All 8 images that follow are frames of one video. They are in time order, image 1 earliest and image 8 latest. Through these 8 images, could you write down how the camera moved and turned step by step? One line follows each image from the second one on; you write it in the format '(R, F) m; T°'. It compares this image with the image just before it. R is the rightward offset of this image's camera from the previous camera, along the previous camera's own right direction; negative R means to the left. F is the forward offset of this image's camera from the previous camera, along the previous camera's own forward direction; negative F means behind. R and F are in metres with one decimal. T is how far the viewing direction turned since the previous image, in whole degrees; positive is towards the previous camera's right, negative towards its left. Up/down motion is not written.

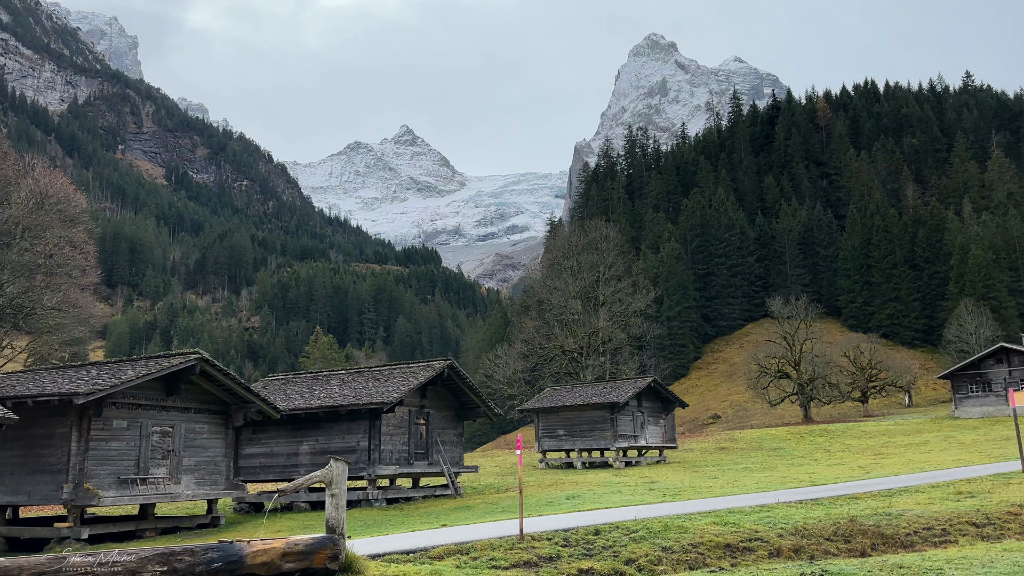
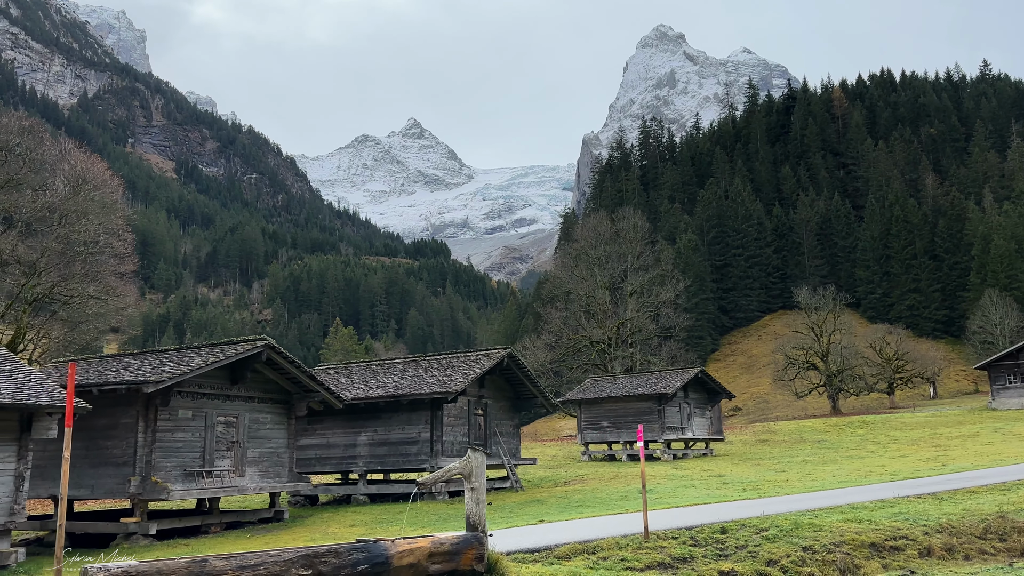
(-1.6, +0.9) m; -1°
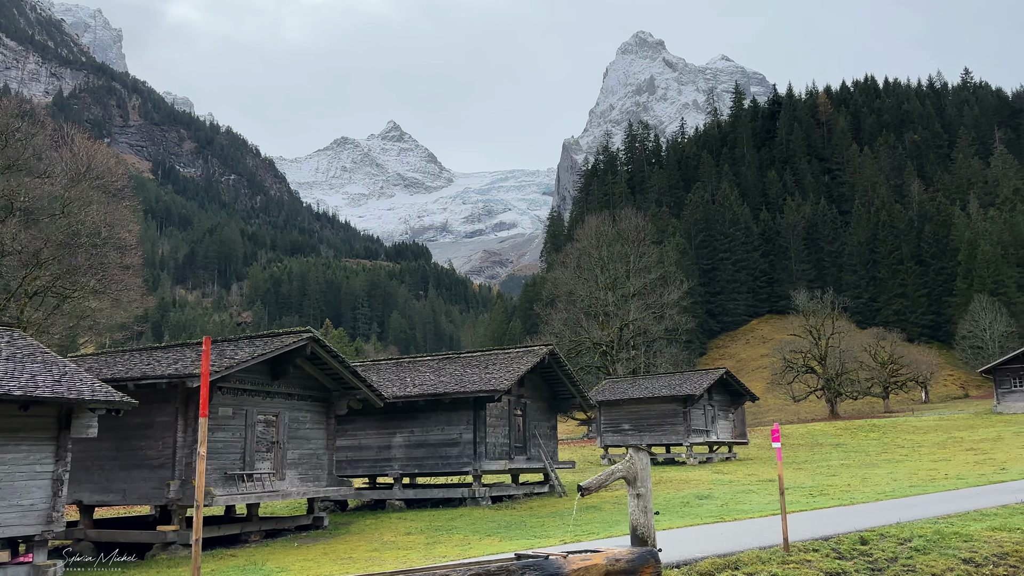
(-1.8, +1.3) m; +1°
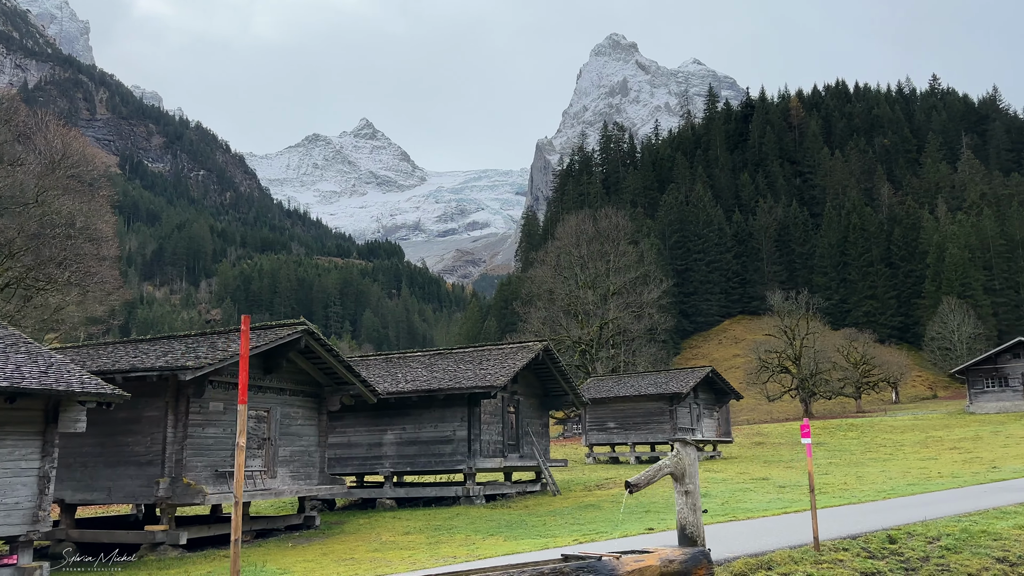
(-0.6, +0.4) m; +2°
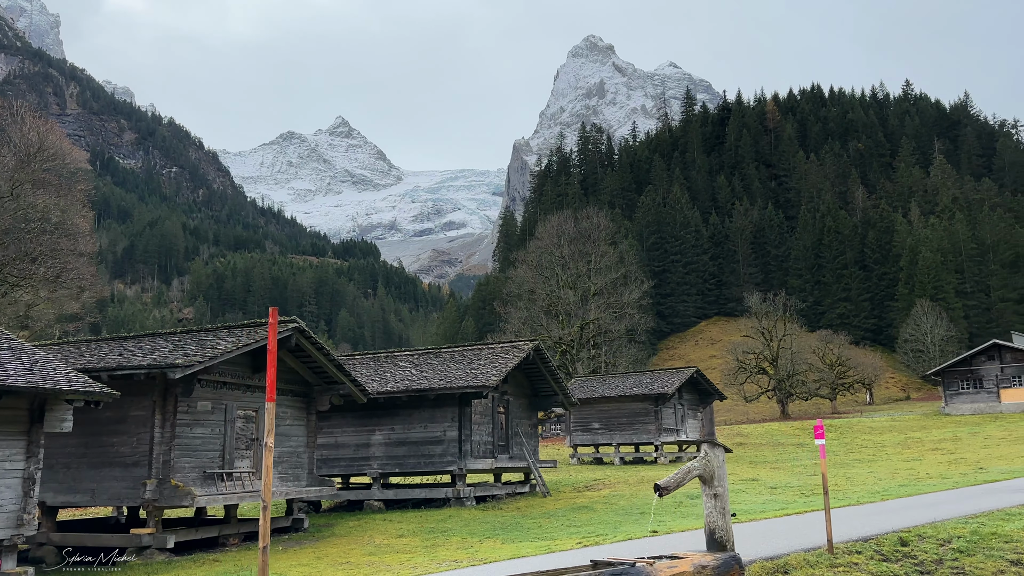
(-0.4, +0.3) m; +2°
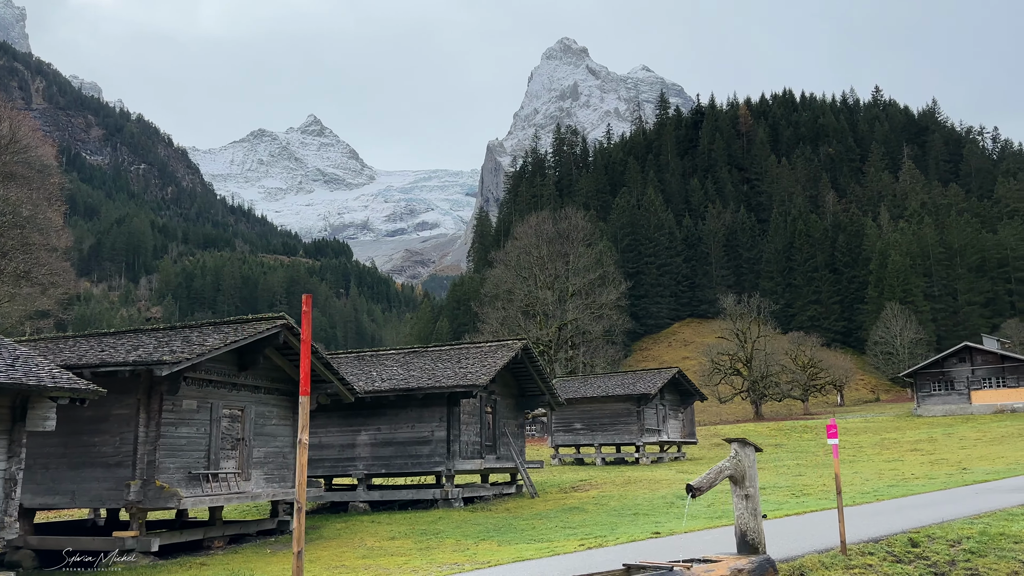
(-0.4, +0.3) m; +2°
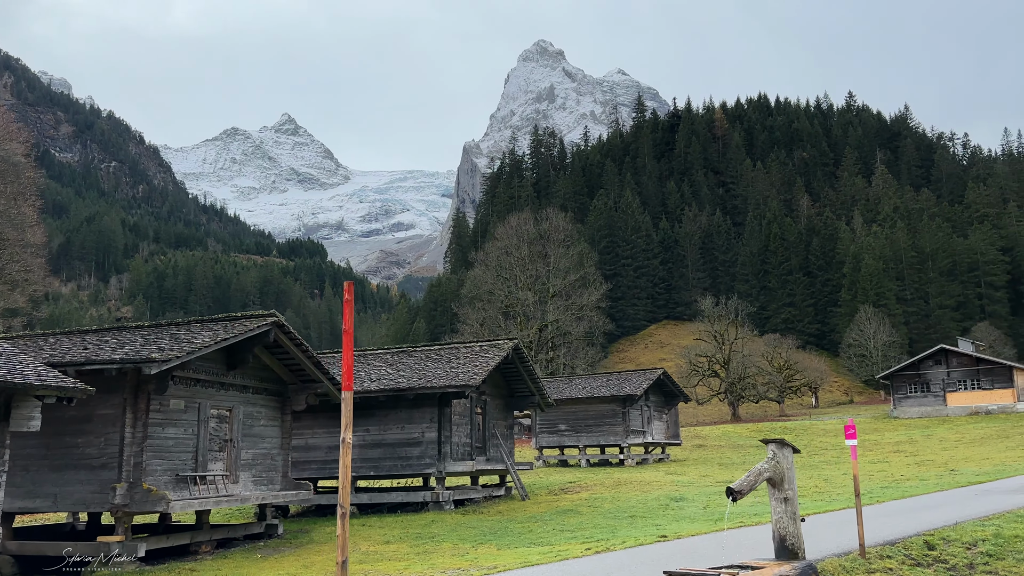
(-0.4, +0.3) m; +2°
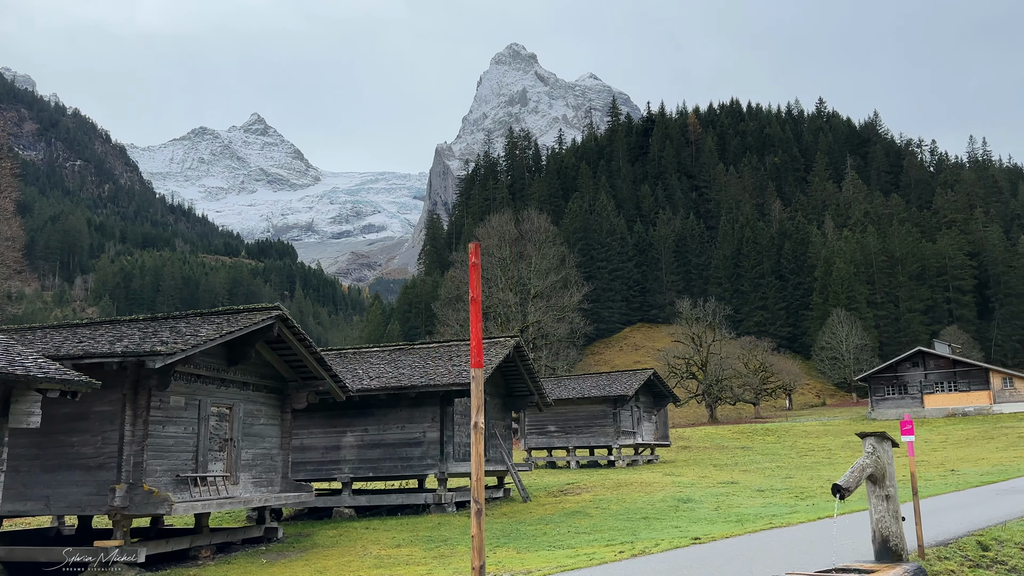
(-0.8, +0.5) m; +2°
